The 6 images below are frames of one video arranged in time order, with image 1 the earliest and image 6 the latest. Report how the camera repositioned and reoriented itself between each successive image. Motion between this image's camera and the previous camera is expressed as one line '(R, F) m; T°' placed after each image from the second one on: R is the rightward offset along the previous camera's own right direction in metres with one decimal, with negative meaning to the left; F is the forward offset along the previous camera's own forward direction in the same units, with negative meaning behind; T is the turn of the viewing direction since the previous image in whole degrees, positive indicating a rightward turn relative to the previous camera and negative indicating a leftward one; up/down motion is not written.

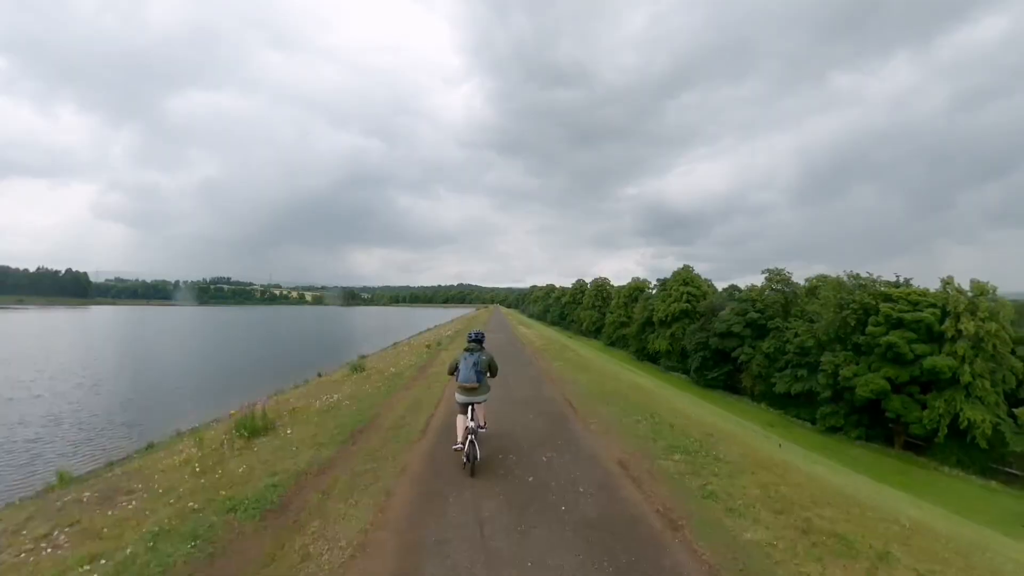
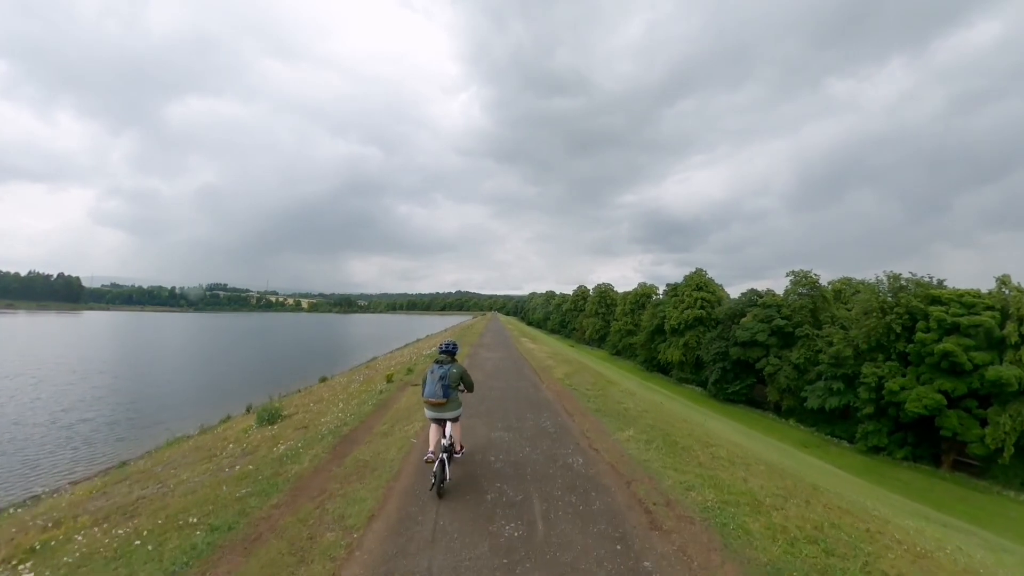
(-0.1, +2.8) m; 0°
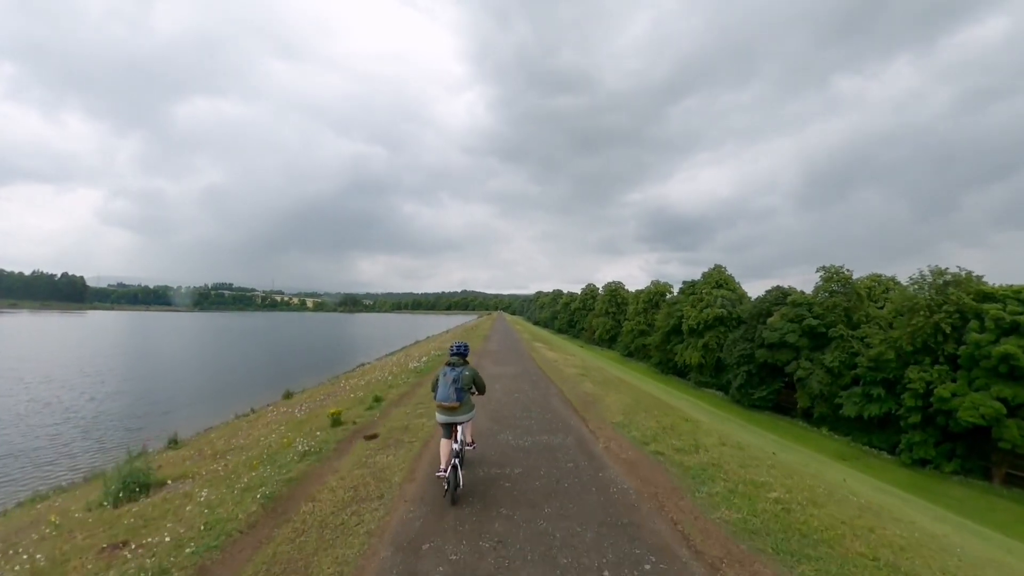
(-0.1, +1.9) m; -1°
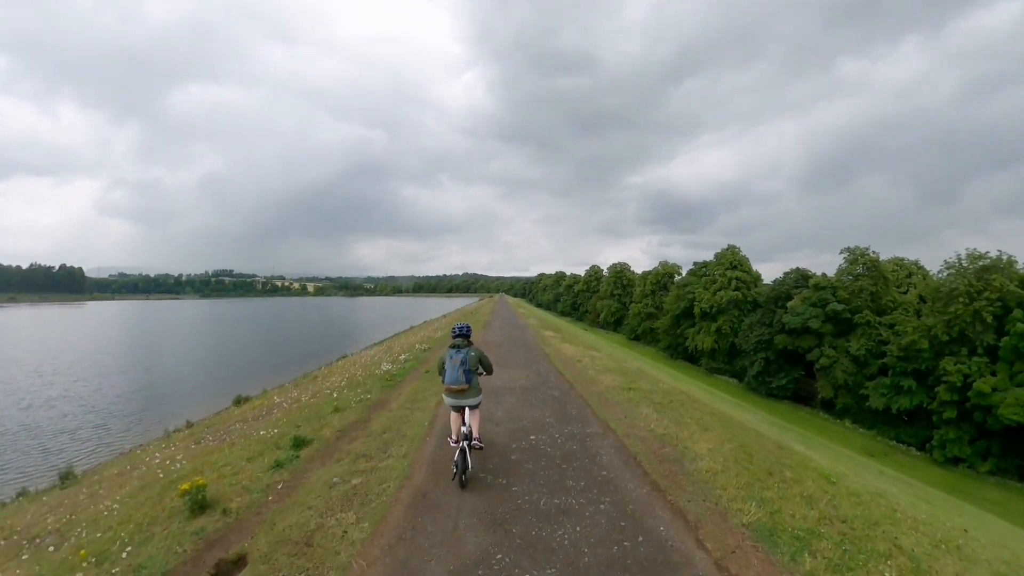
(0.0, +1.6) m; 0°
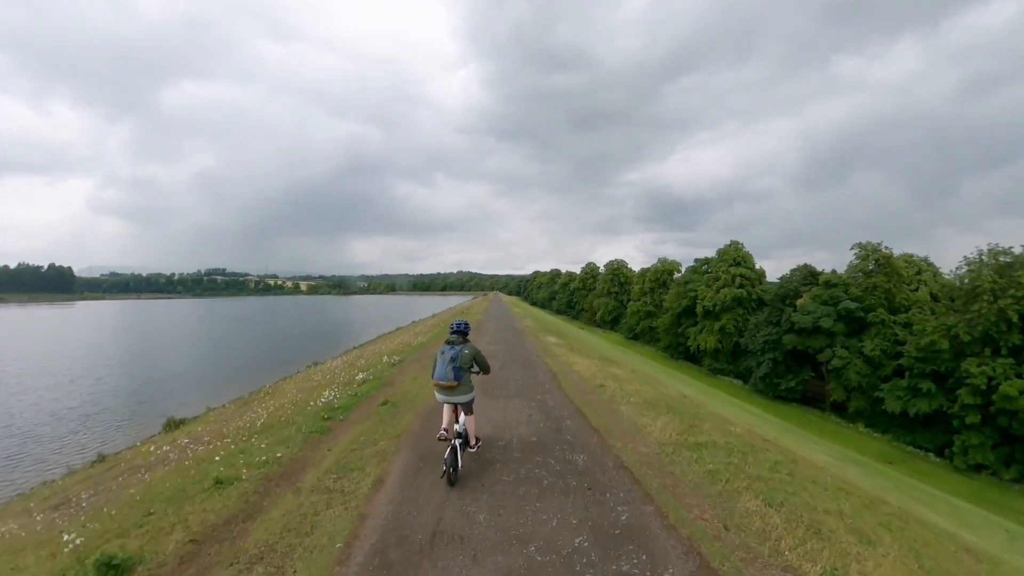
(0.0, +1.3) m; +1°
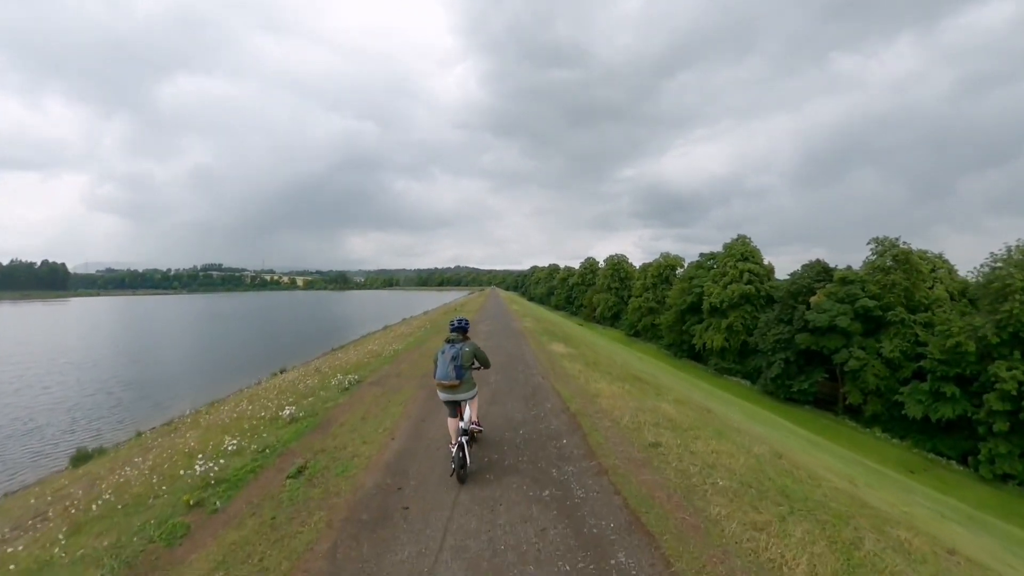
(0.0, +1.2) m; 0°
